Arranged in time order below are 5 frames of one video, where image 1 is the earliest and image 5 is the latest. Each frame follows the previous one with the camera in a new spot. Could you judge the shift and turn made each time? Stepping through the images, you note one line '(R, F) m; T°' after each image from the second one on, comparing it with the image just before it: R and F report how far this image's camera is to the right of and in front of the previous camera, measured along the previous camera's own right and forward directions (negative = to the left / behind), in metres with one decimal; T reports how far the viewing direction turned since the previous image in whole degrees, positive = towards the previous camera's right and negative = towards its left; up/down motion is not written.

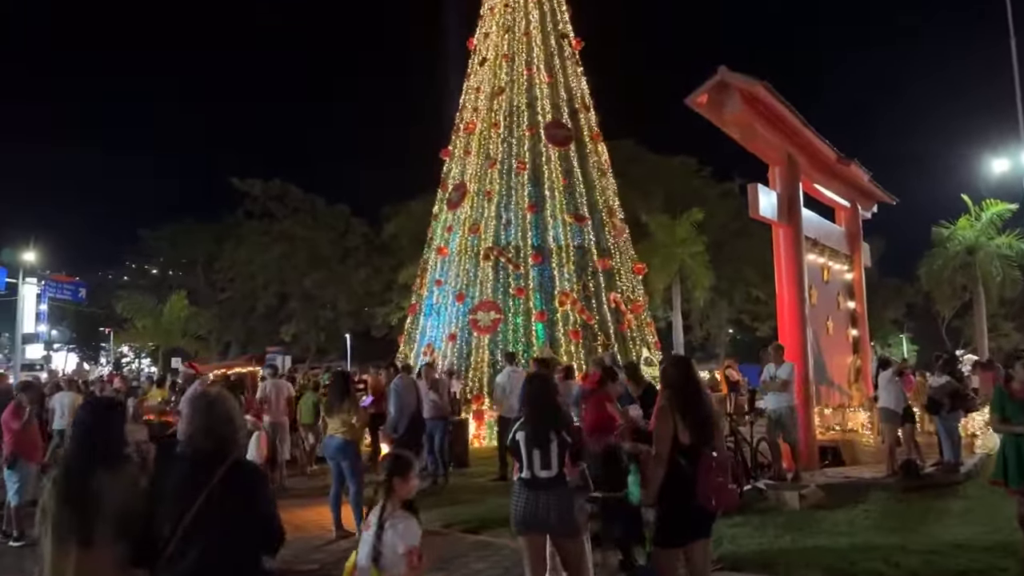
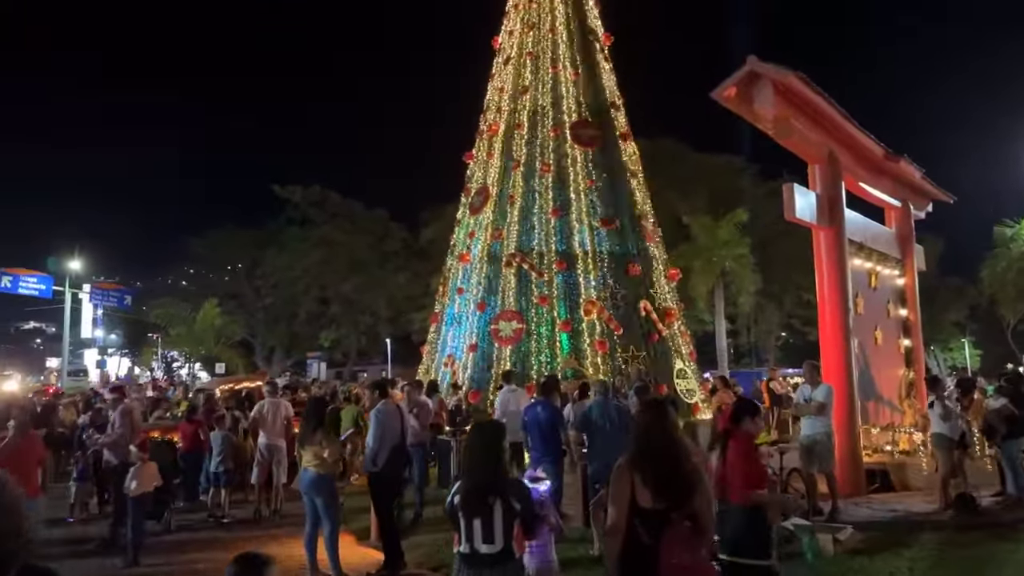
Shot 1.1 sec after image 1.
(+0.6, +0.9) m; -4°
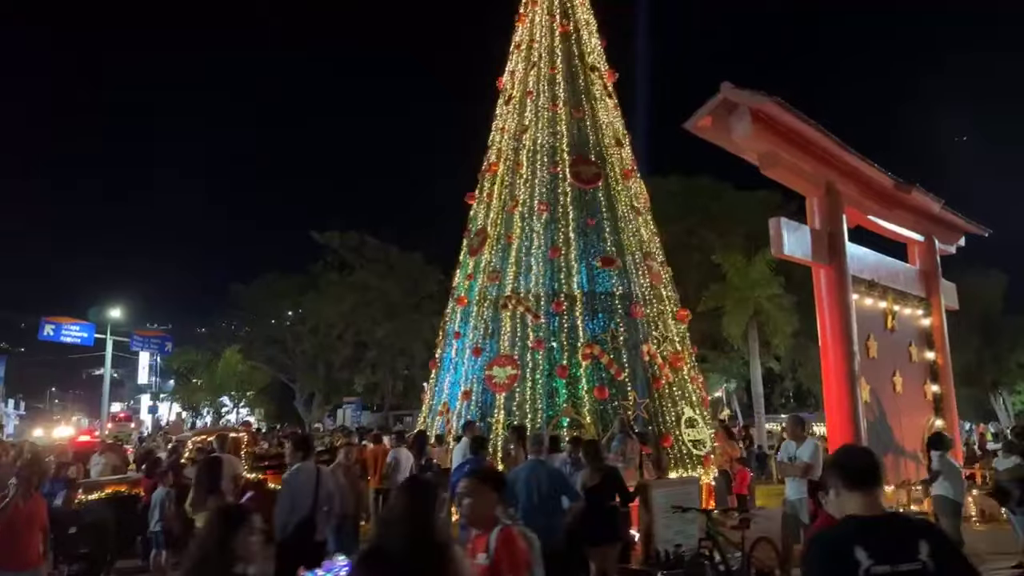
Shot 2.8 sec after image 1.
(+1.3, +0.7) m; -4°
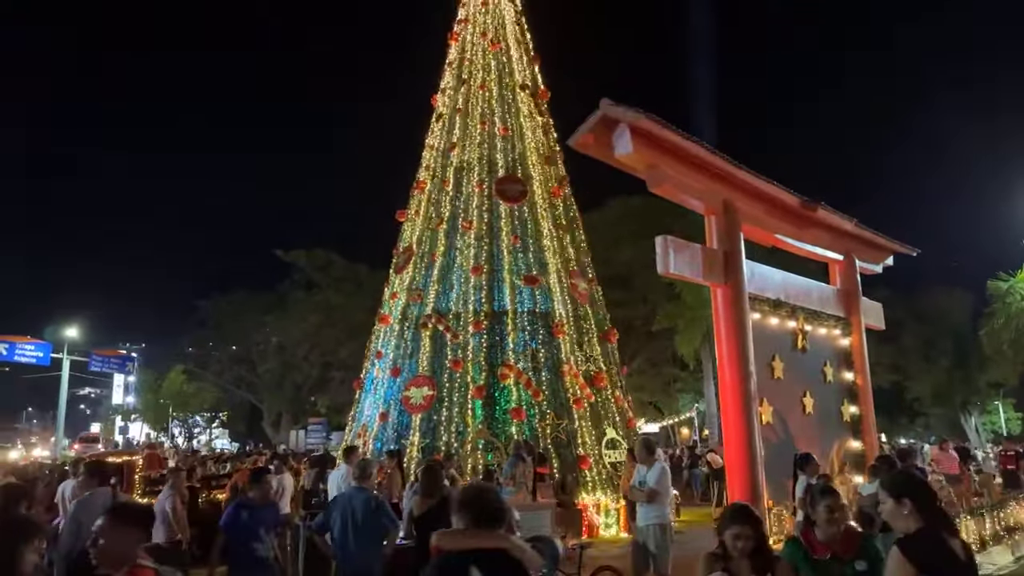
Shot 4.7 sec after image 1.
(+1.6, +0.3) m; +1°
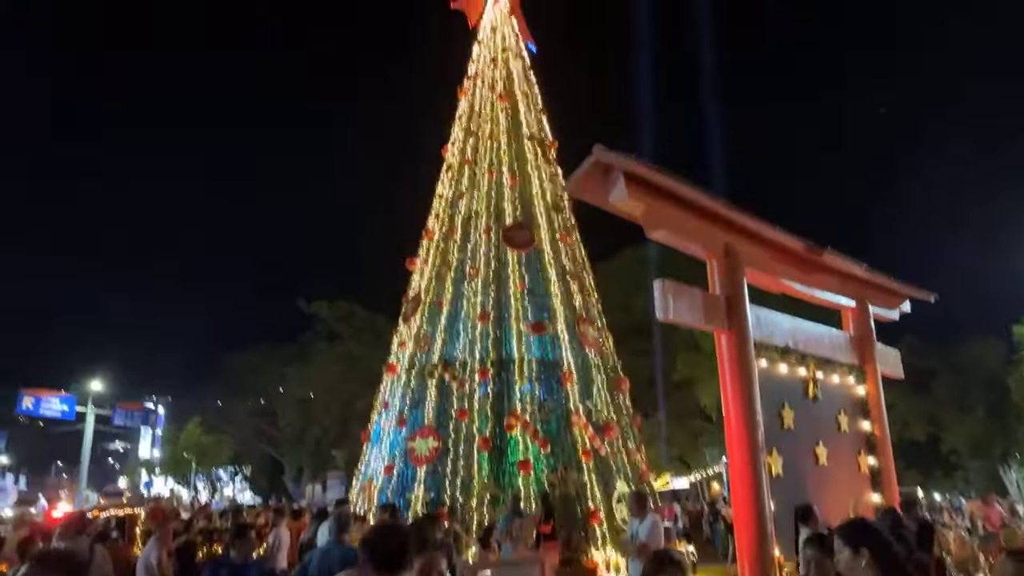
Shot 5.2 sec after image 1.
(+0.4, +0.1) m; -2°
